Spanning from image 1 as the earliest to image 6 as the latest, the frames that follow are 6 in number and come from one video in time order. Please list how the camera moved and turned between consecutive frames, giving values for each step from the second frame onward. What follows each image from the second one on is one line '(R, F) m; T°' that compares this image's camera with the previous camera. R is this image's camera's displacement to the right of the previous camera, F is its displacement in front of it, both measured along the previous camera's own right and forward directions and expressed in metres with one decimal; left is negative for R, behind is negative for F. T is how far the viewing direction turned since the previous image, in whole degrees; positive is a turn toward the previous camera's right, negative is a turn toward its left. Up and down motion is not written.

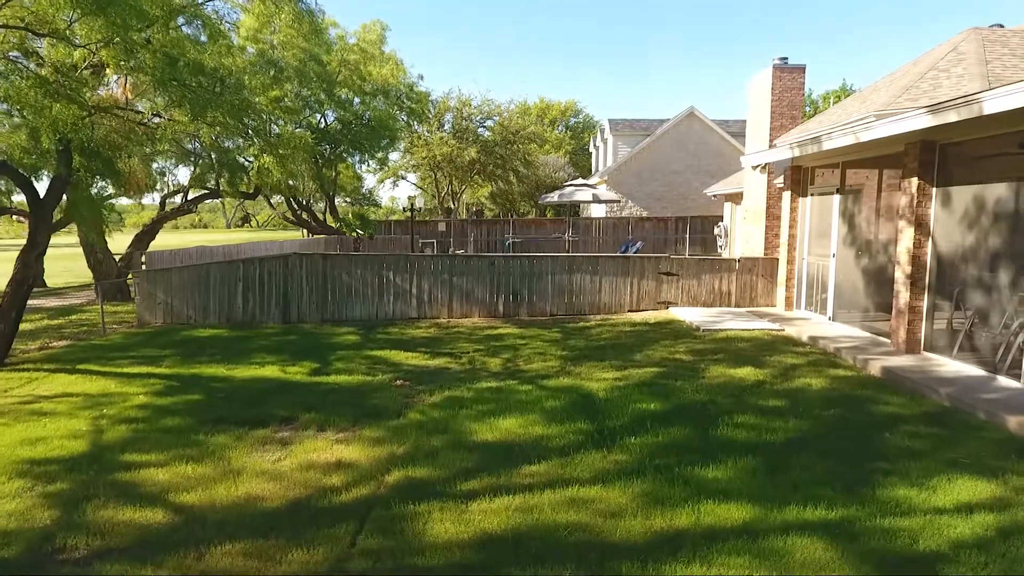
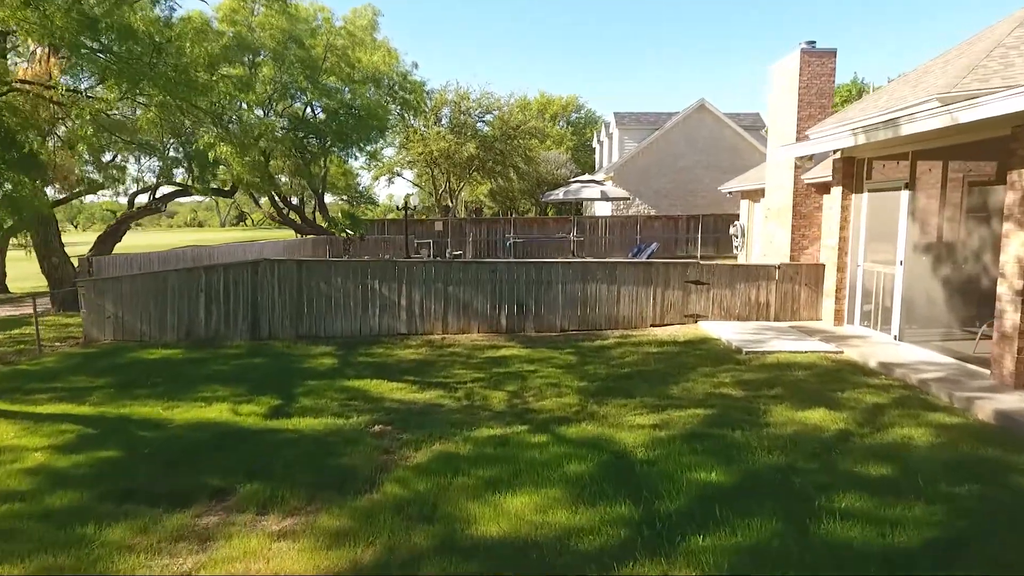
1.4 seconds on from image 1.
(-0.1, +1.6) m; 0°
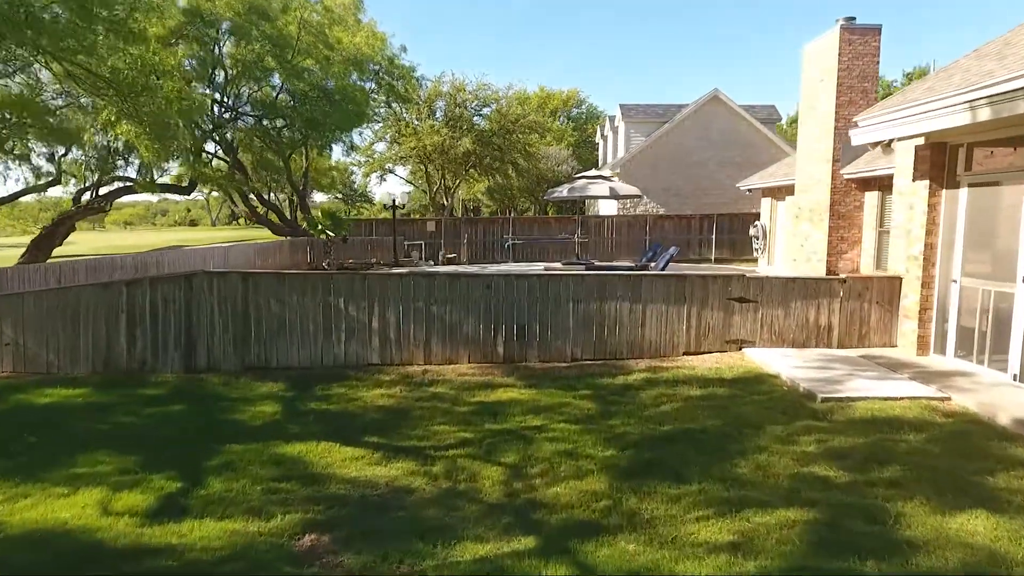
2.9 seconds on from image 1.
(0.0, +2.0) m; 0°
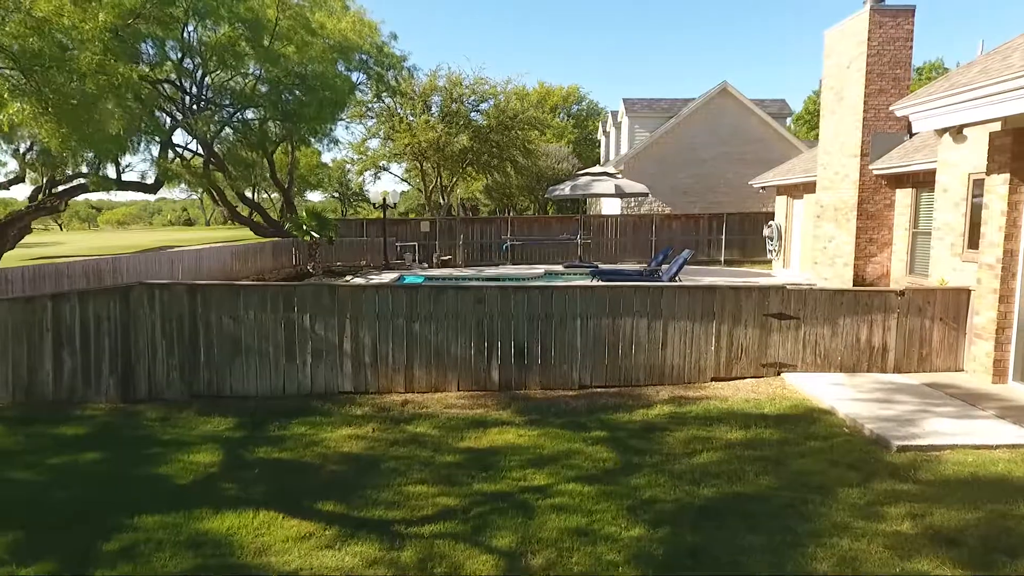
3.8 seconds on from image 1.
(0.0, +1.3) m; 0°
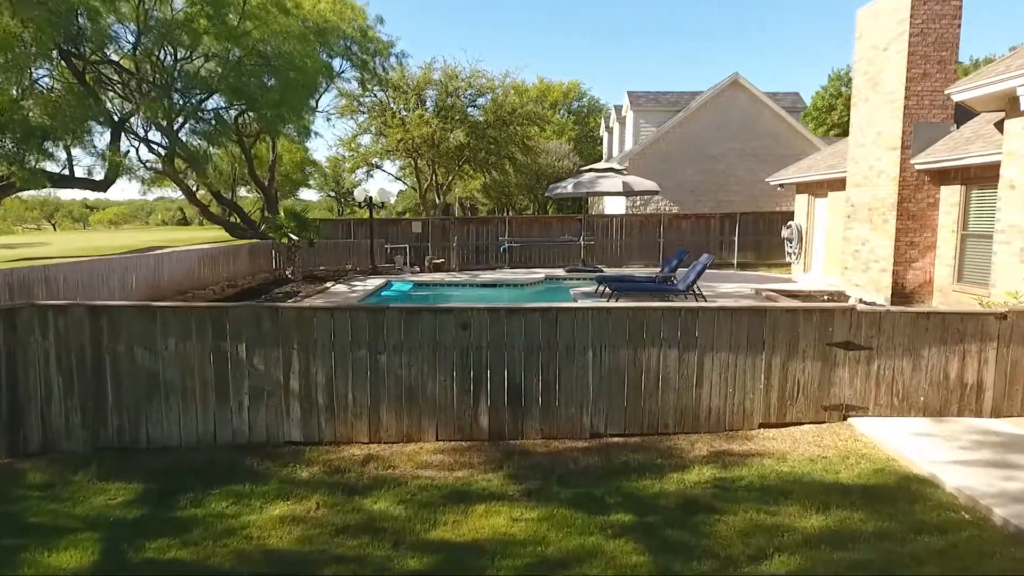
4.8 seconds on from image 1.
(0.0, +1.5) m; 0°
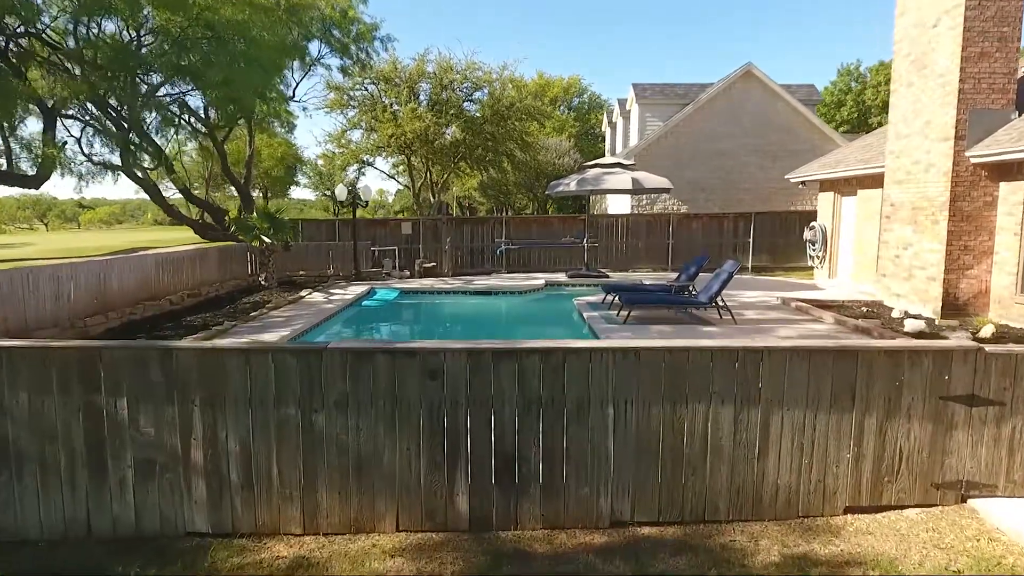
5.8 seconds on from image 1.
(+0.1, +1.5) m; 0°
